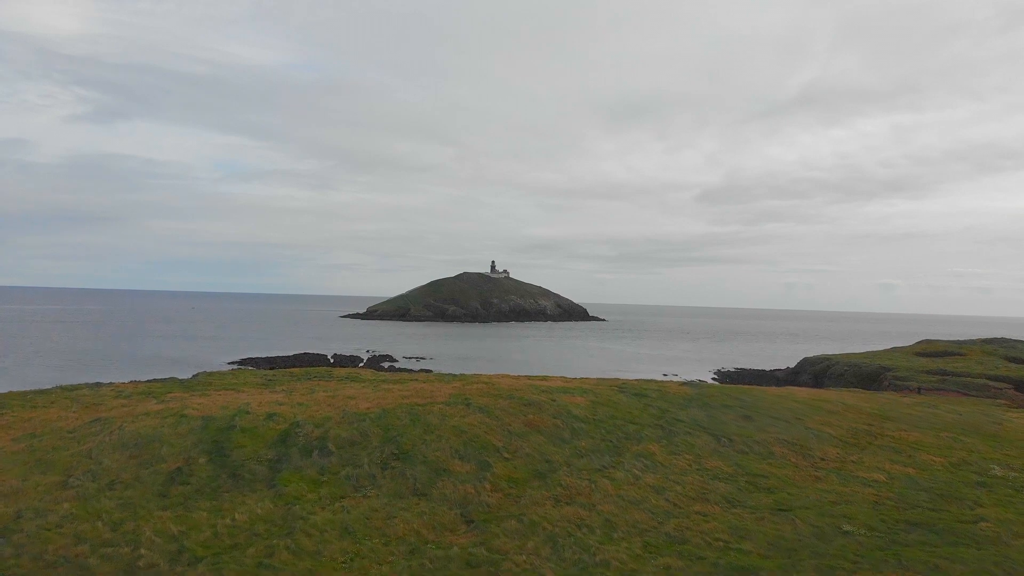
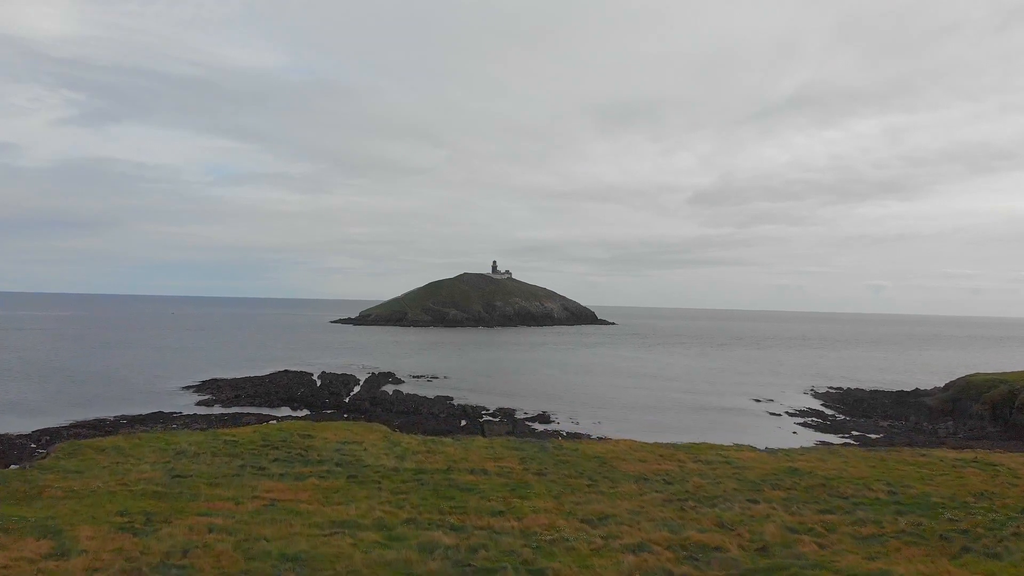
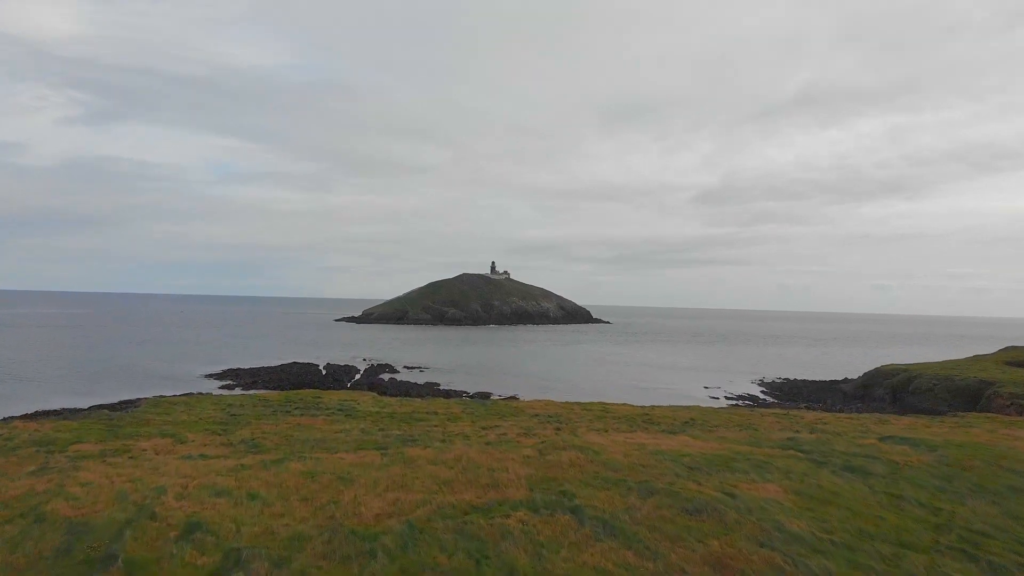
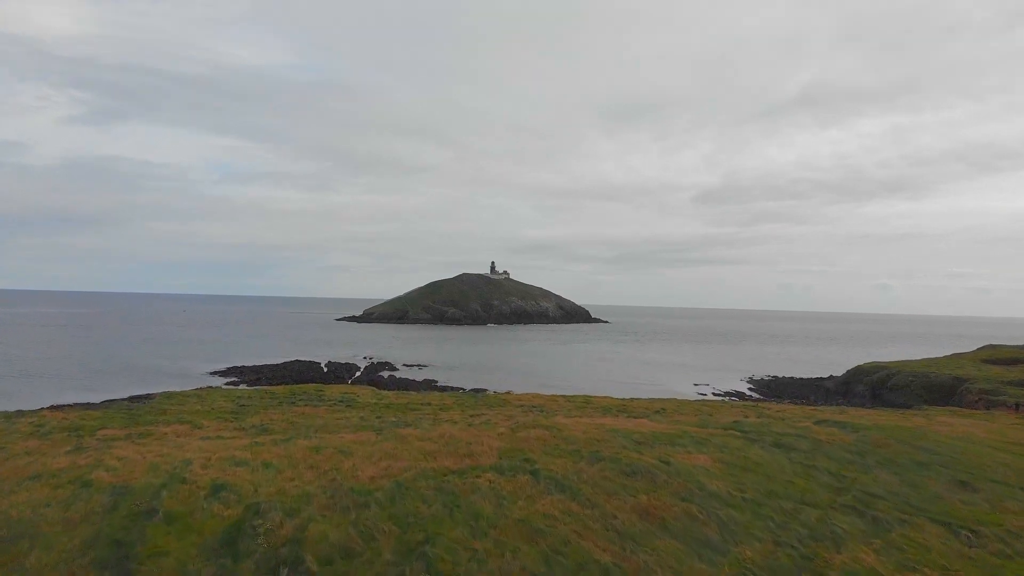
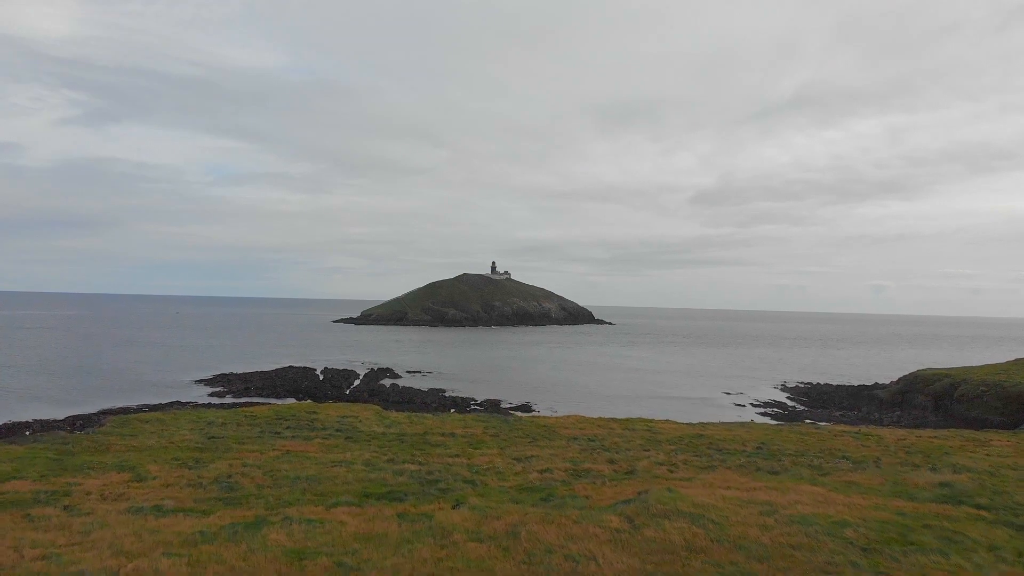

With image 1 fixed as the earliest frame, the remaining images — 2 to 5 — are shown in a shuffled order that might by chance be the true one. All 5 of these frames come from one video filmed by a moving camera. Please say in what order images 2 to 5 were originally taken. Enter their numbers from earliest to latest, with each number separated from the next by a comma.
4, 3, 5, 2
